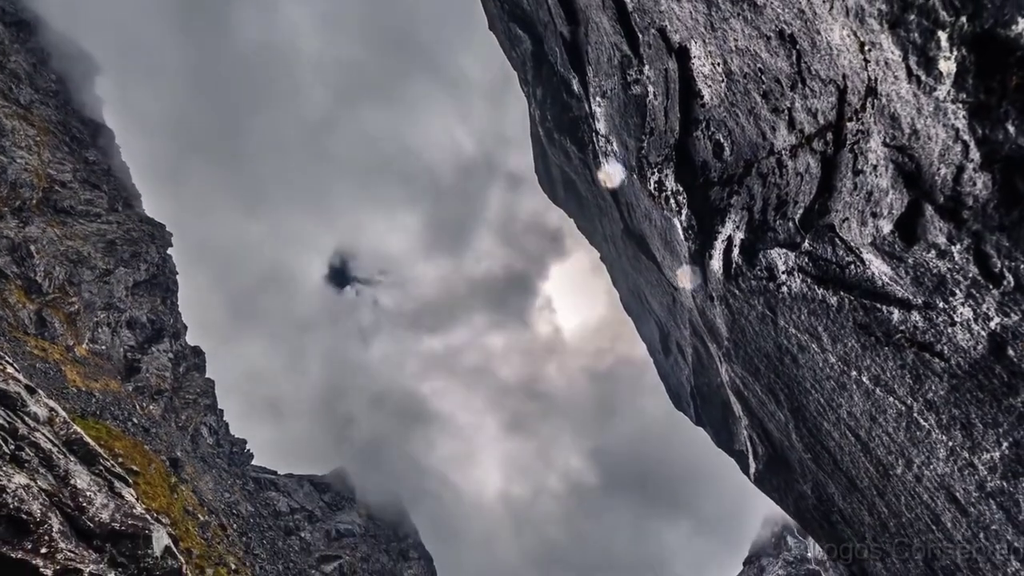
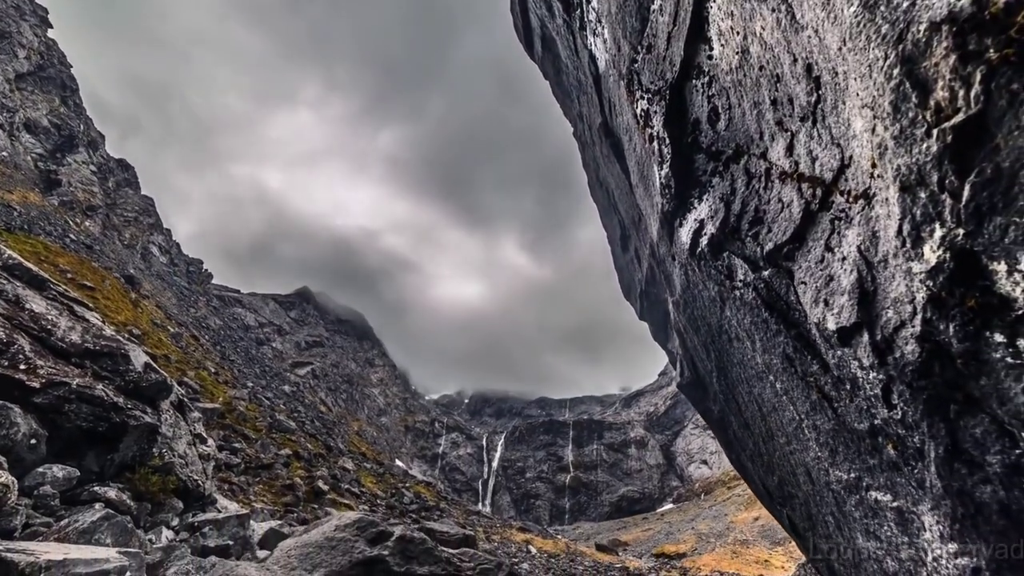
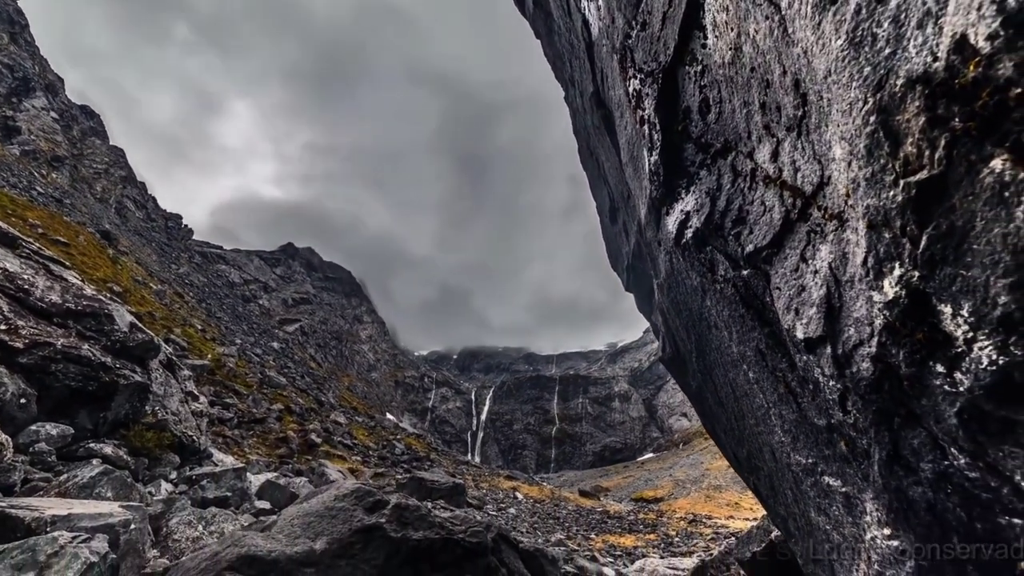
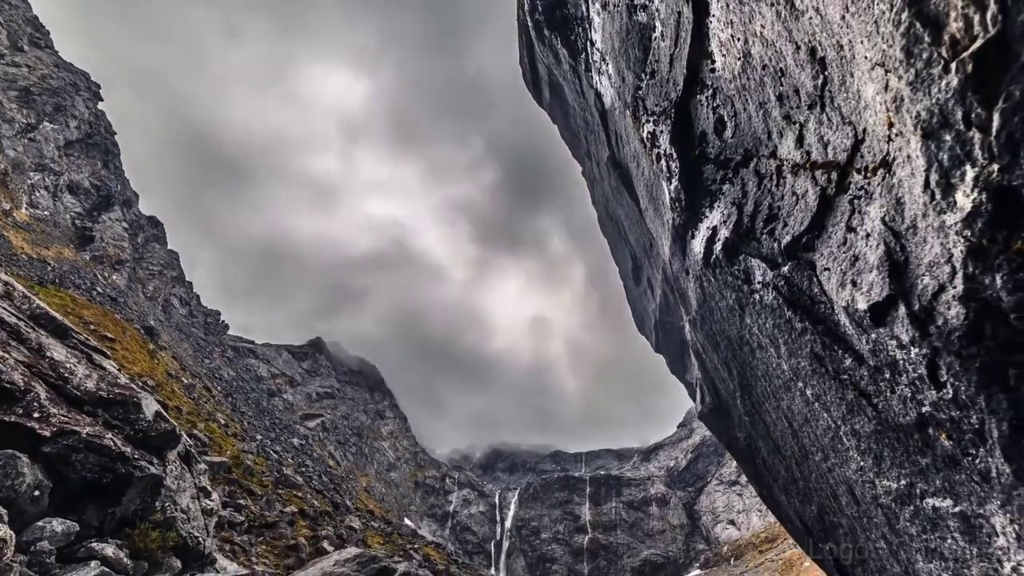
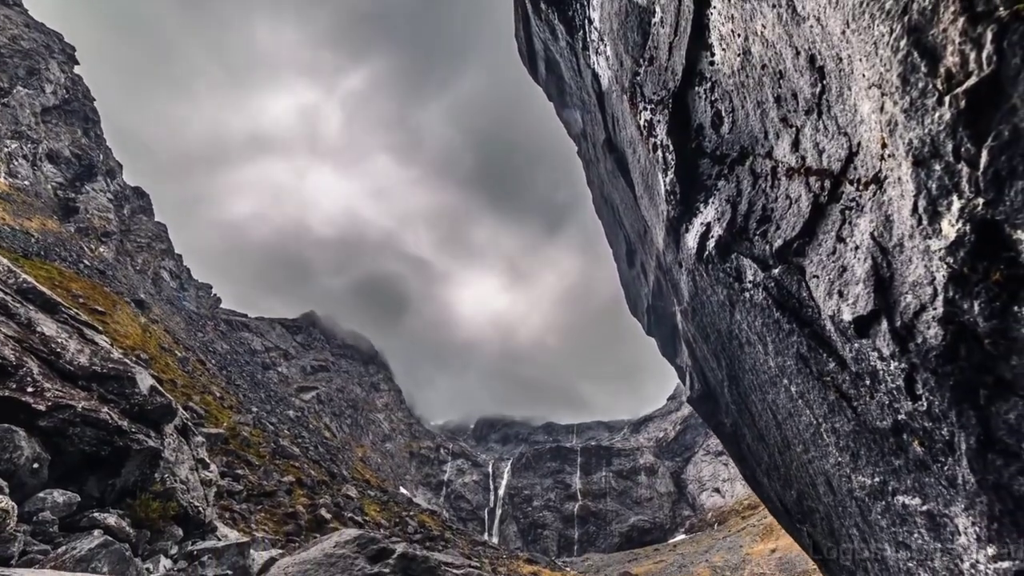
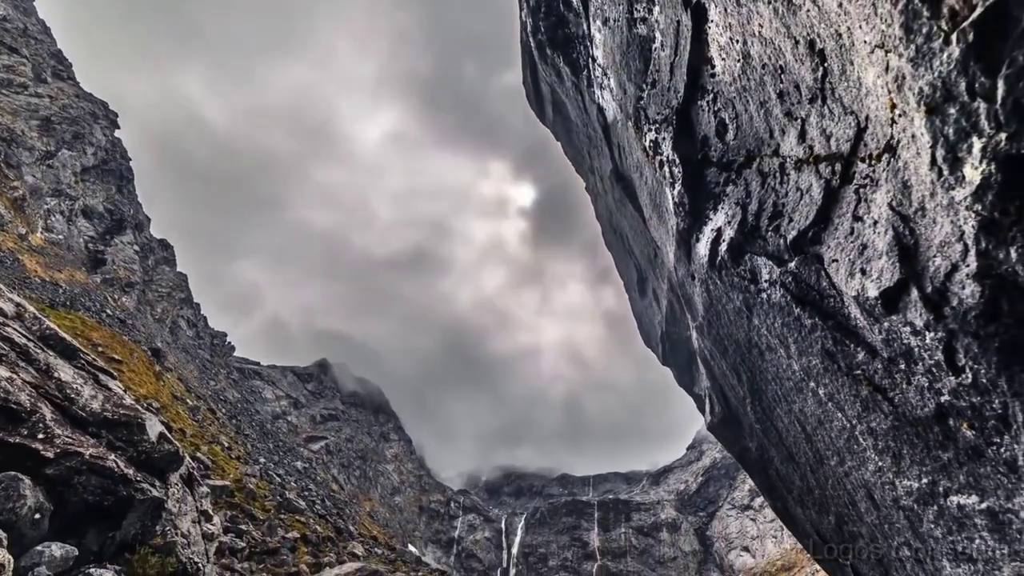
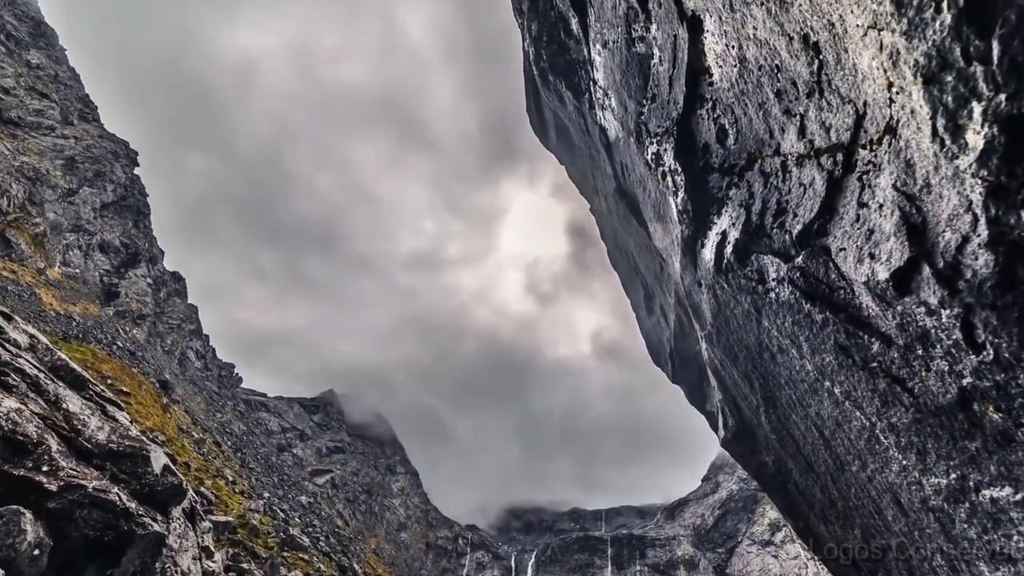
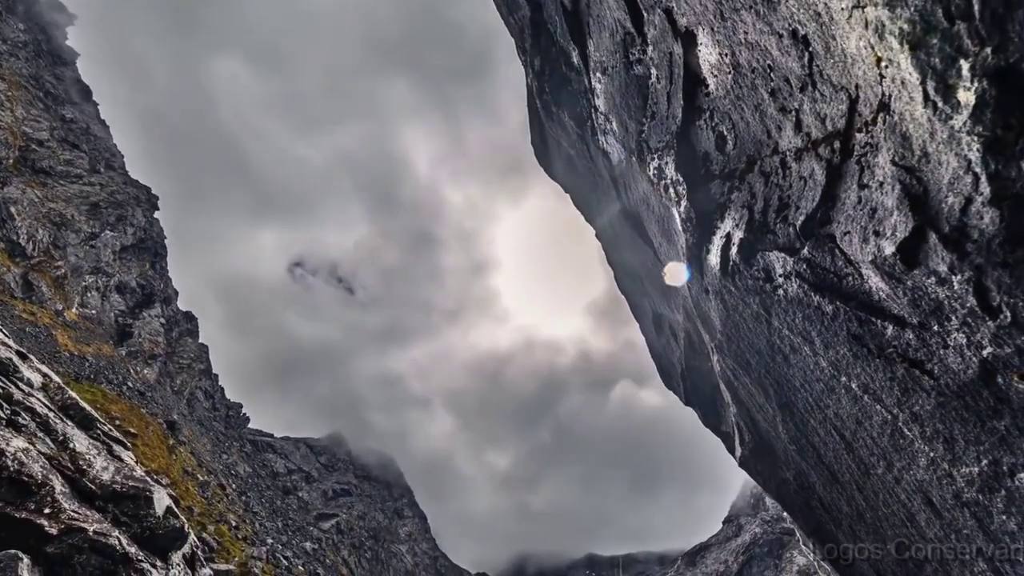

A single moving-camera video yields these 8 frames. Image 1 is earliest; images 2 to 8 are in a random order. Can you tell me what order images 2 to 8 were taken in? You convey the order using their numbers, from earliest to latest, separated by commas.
8, 7, 6, 4, 5, 2, 3
